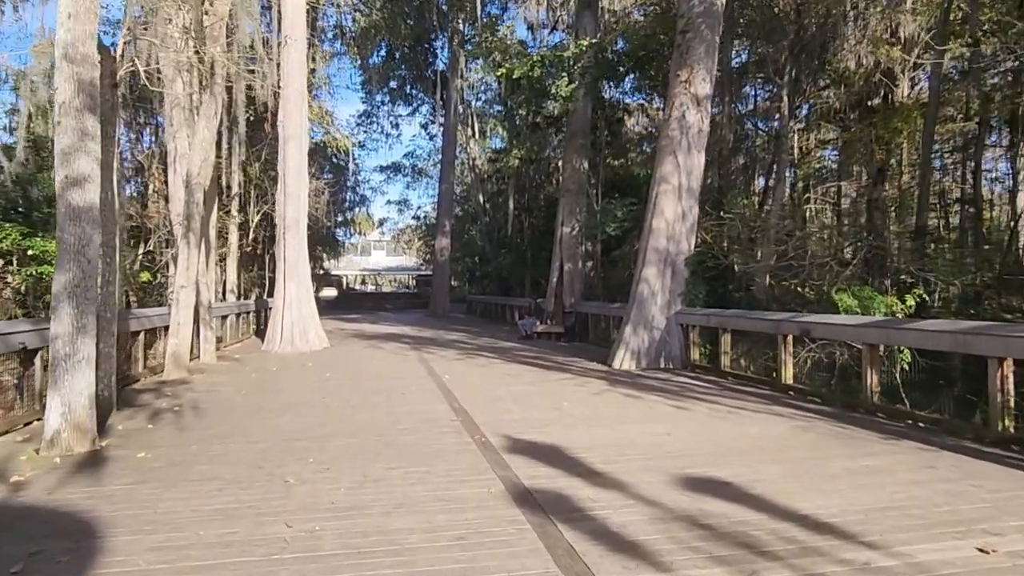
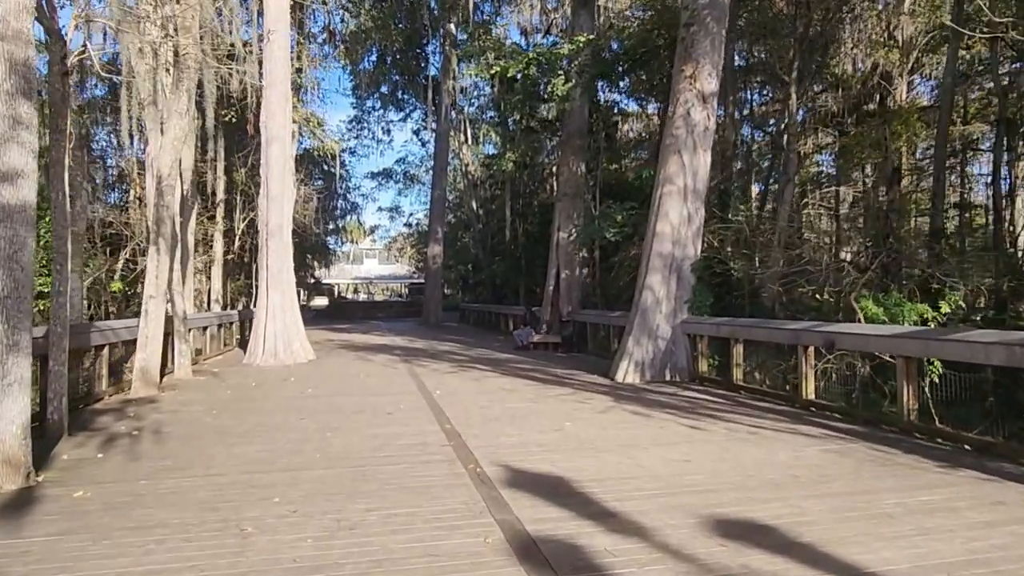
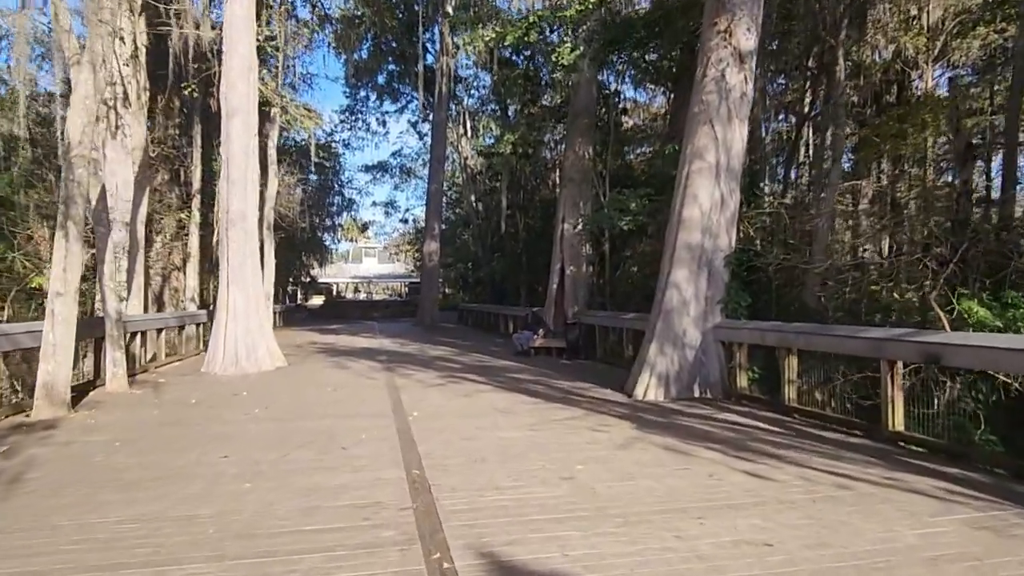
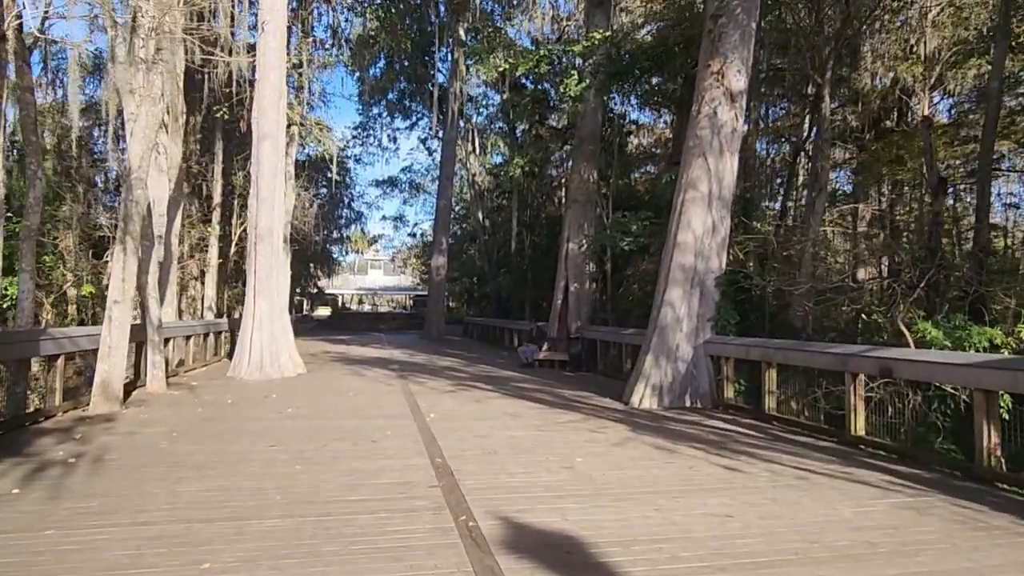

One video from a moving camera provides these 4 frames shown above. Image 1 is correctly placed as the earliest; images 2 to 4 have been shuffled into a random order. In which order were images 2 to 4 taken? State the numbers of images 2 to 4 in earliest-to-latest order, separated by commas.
2, 4, 3
